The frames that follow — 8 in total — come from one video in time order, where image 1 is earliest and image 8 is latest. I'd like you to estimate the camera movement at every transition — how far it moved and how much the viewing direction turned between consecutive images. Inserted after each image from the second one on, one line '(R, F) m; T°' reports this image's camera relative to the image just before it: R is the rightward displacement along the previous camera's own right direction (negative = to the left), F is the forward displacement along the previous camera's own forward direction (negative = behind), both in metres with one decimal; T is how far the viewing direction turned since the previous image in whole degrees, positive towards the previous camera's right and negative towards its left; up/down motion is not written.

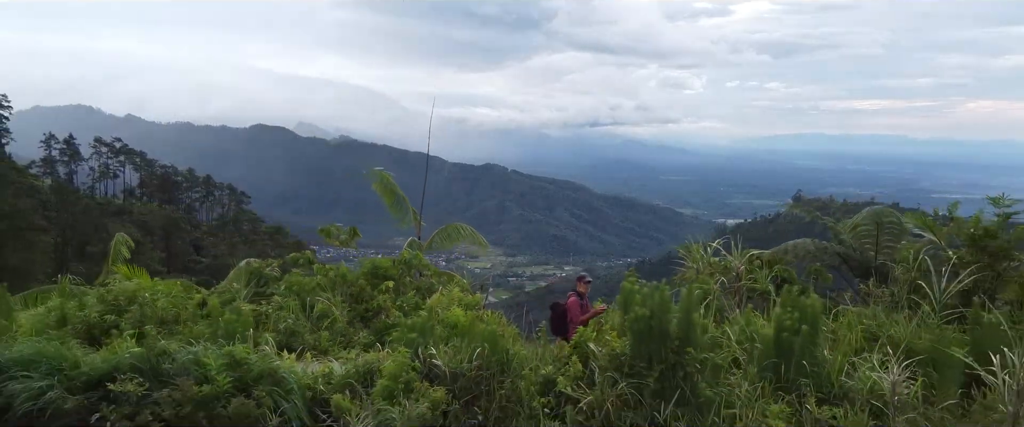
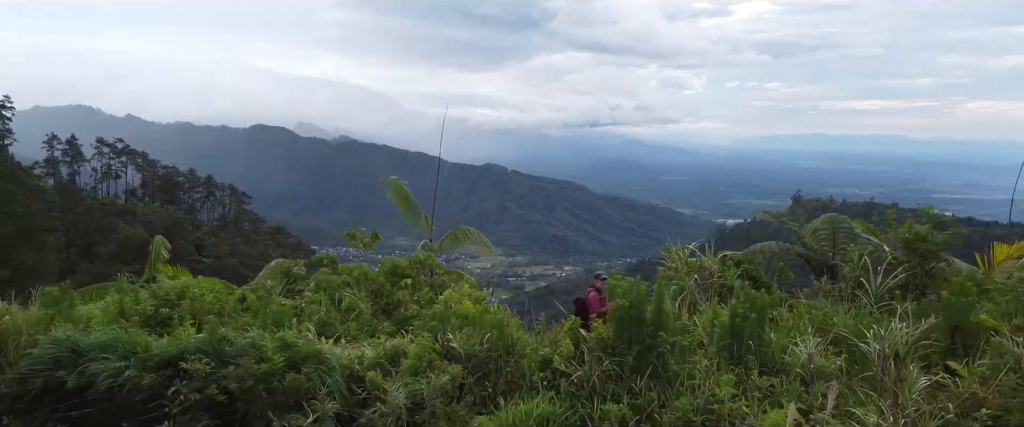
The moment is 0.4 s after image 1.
(0.0, -0.3) m; 0°
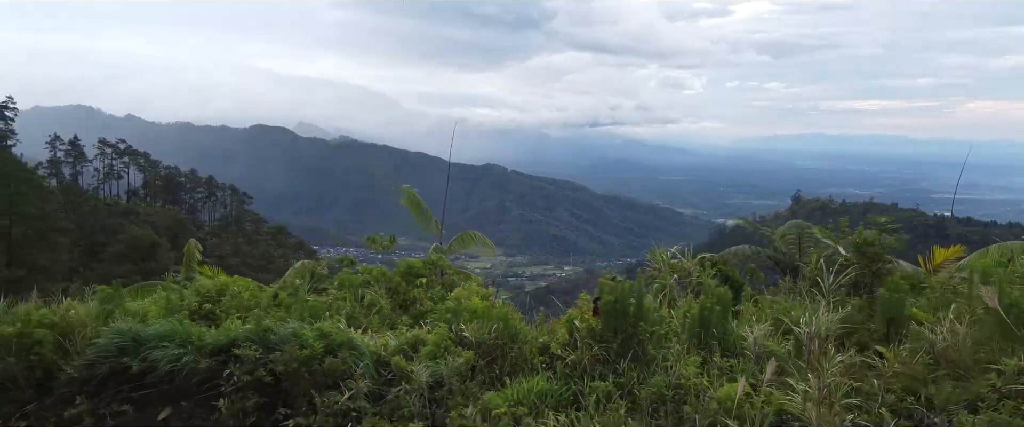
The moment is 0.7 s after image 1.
(0.0, -0.3) m; 0°
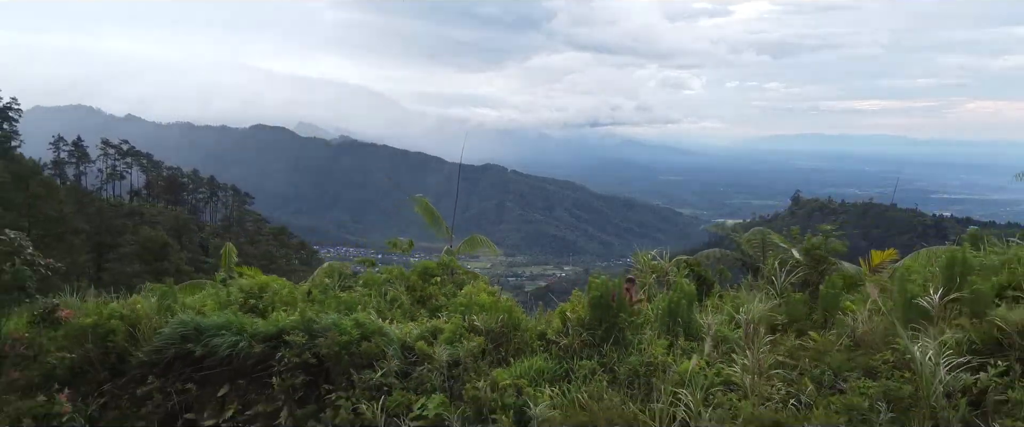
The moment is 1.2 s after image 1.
(0.0, -0.4) m; 0°
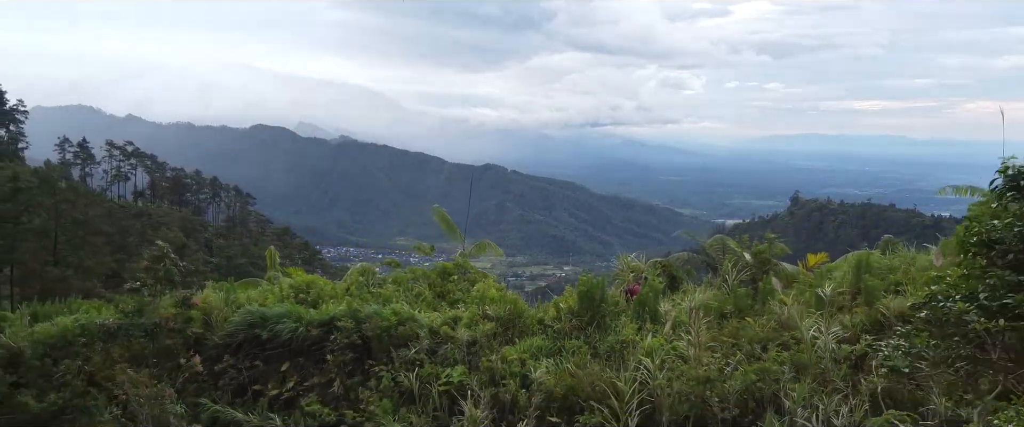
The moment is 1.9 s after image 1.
(0.0, -0.6) m; 0°
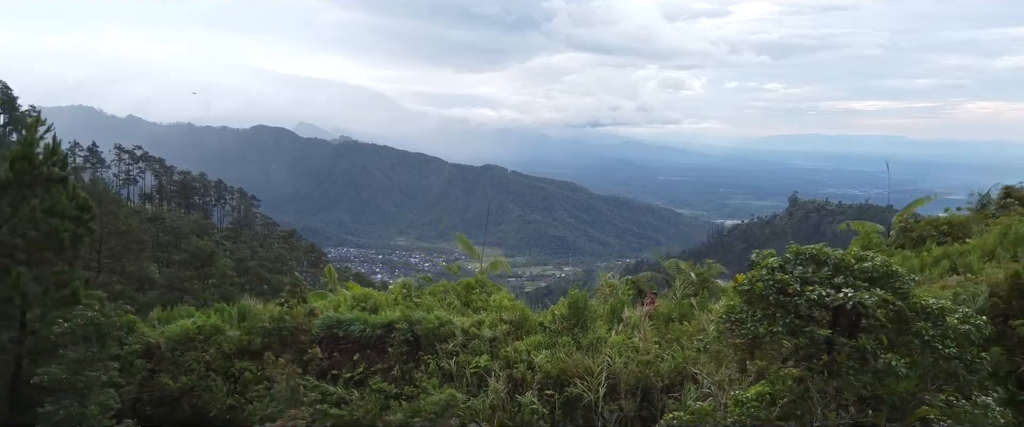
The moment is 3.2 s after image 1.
(-0.1, -1.1) m; 0°
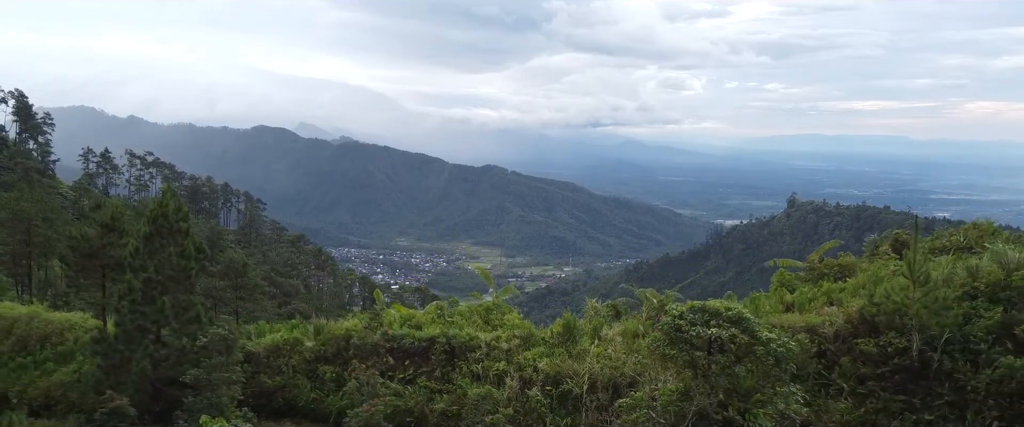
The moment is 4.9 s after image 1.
(-0.1, -1.4) m; 0°
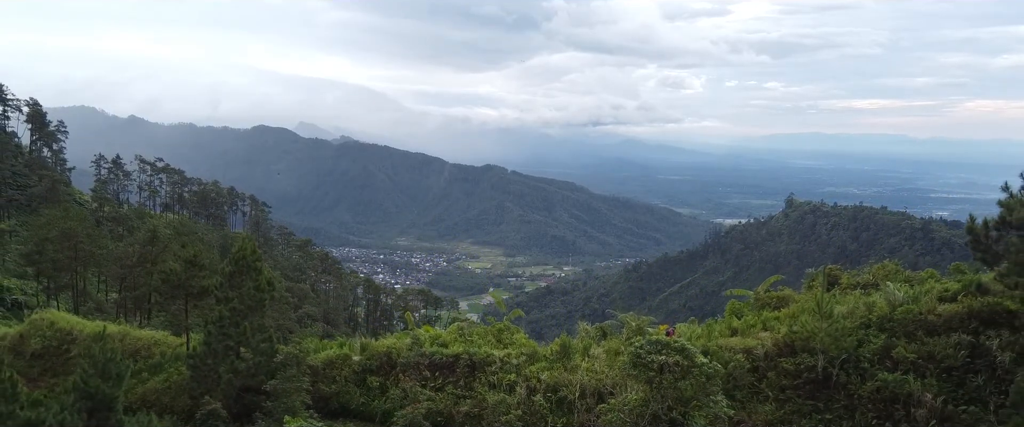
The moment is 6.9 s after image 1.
(-0.1, -1.4) m; 0°
